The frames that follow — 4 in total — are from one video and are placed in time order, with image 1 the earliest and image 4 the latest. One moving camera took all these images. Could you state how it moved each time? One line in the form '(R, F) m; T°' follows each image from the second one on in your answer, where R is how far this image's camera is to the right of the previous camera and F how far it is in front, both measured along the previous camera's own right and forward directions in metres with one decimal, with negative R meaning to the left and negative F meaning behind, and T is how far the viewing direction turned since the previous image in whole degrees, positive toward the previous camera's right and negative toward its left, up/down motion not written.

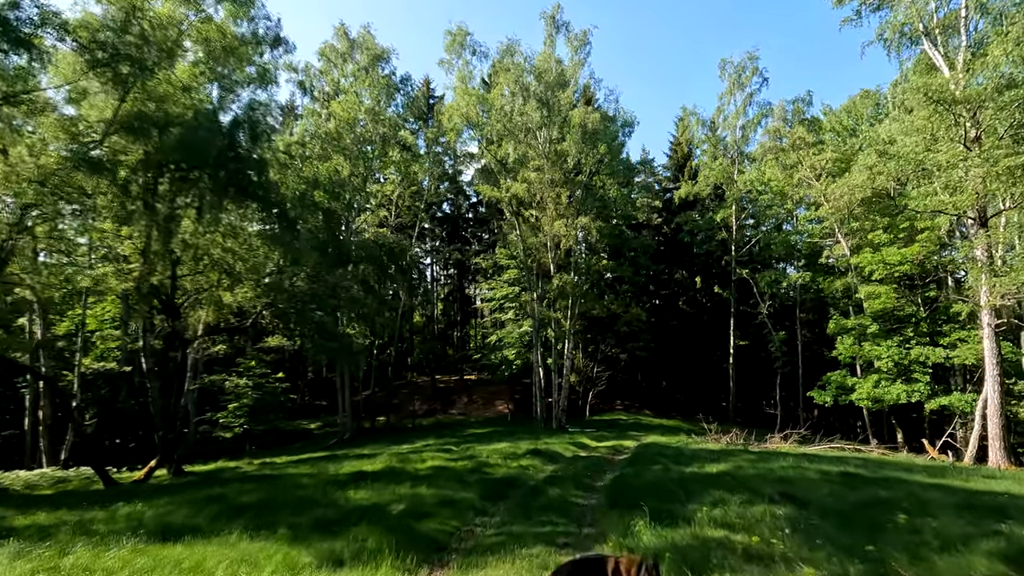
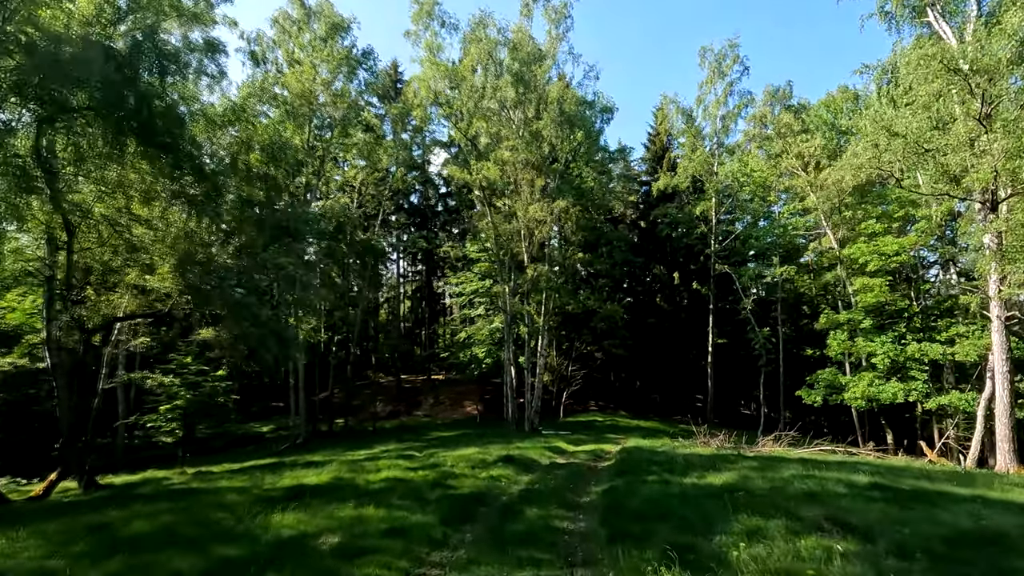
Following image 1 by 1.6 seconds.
(0.0, +2.0) m; +3°
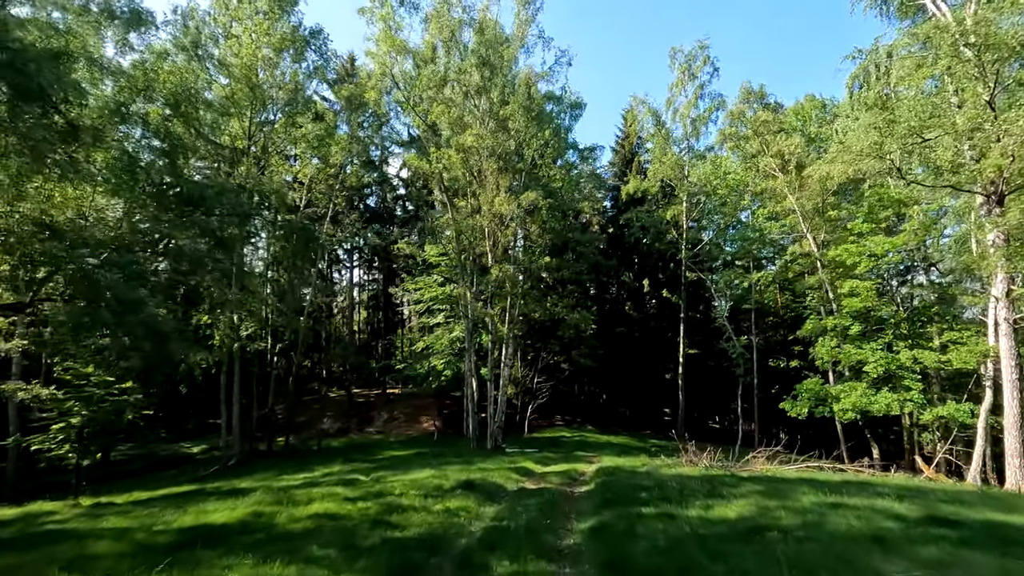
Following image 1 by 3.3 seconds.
(0.0, +2.2) m; +4°
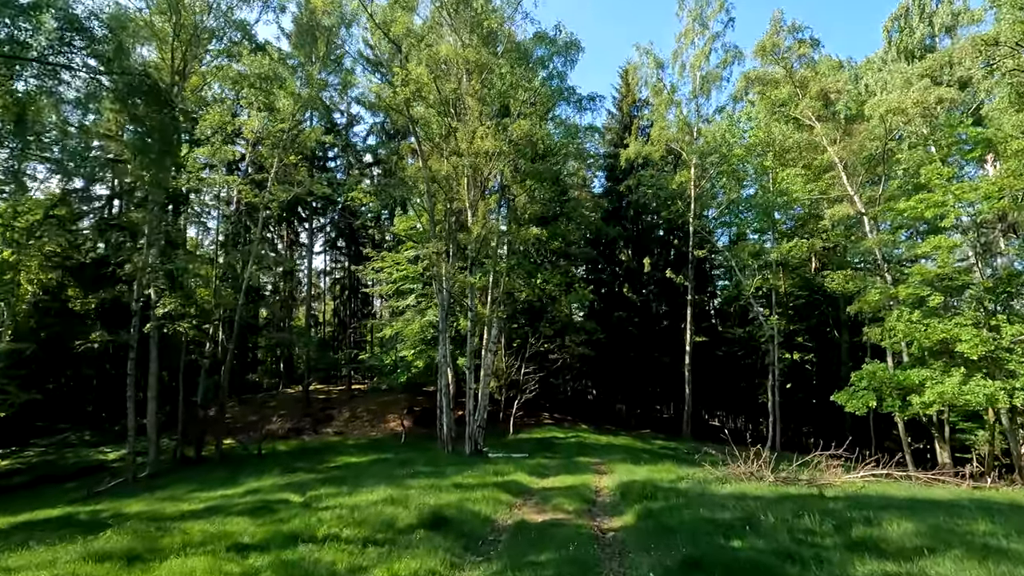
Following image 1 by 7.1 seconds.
(-0.3, +4.4) m; +2°
